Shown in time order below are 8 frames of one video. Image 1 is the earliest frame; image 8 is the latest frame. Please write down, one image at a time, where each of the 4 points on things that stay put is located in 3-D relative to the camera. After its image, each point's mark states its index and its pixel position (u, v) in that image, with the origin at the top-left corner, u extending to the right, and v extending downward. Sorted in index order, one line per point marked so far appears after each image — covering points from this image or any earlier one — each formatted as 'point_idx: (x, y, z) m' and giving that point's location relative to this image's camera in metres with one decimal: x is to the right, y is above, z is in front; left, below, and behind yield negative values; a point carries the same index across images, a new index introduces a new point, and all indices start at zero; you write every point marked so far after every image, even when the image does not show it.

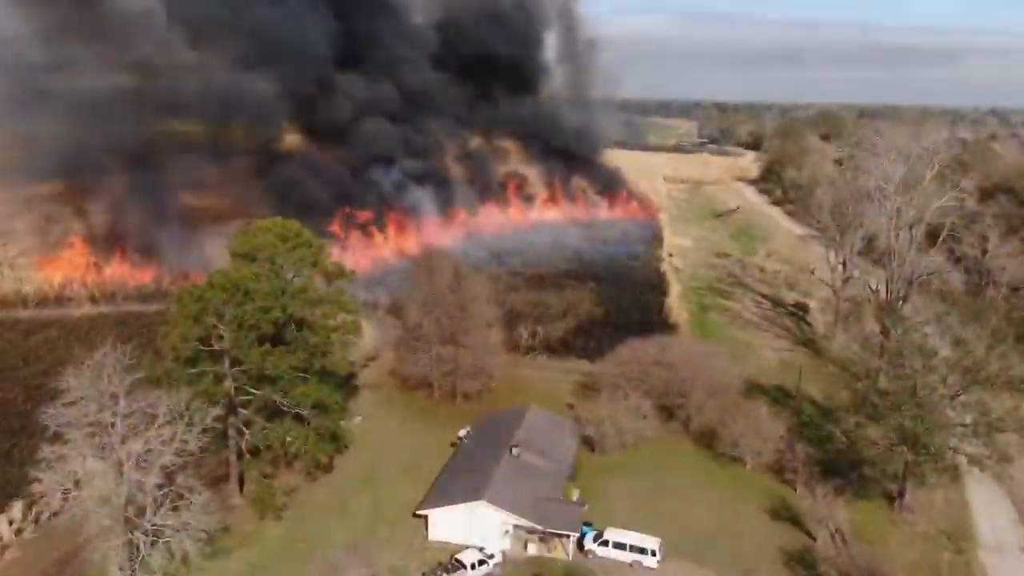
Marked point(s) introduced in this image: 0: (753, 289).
0: (+6.2, 0.0, +19.9) m
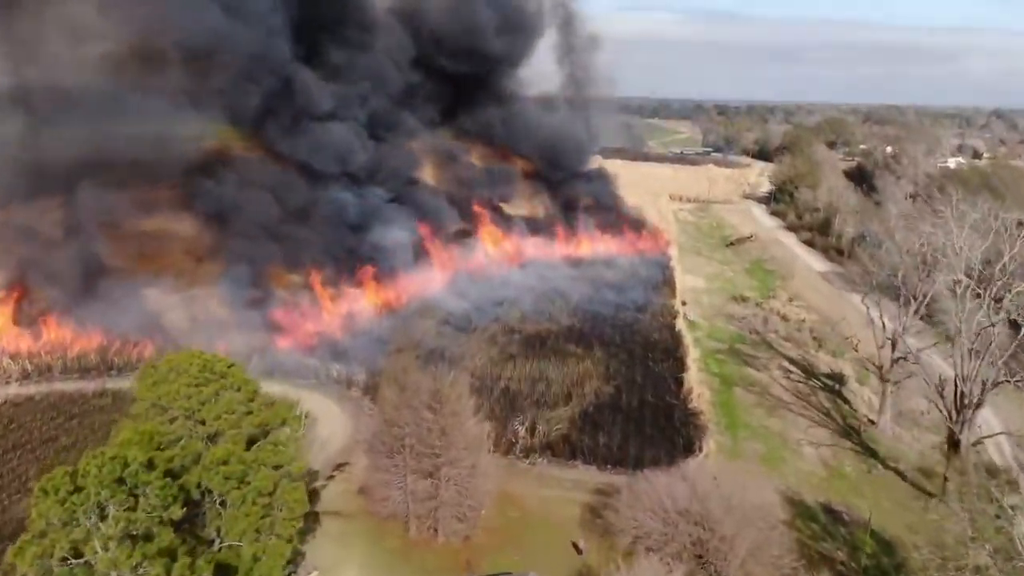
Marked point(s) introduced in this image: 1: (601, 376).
0: (+6.2, -1.4, +17.8) m
1: (+1.7, -1.7, +14.9) m
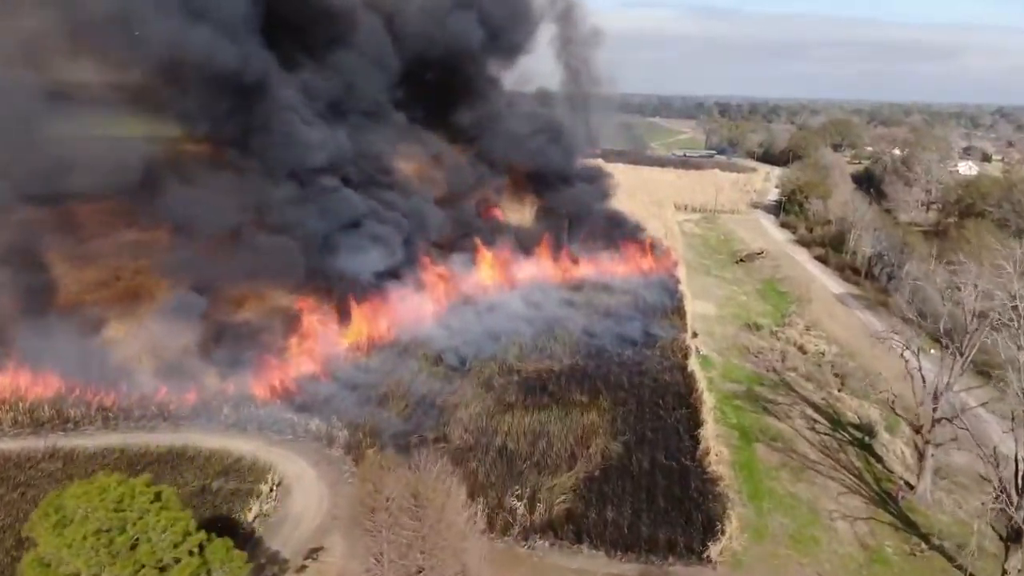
0: (+6.1, -2.2, +16.3) m
1: (+1.7, -2.5, +13.5) m
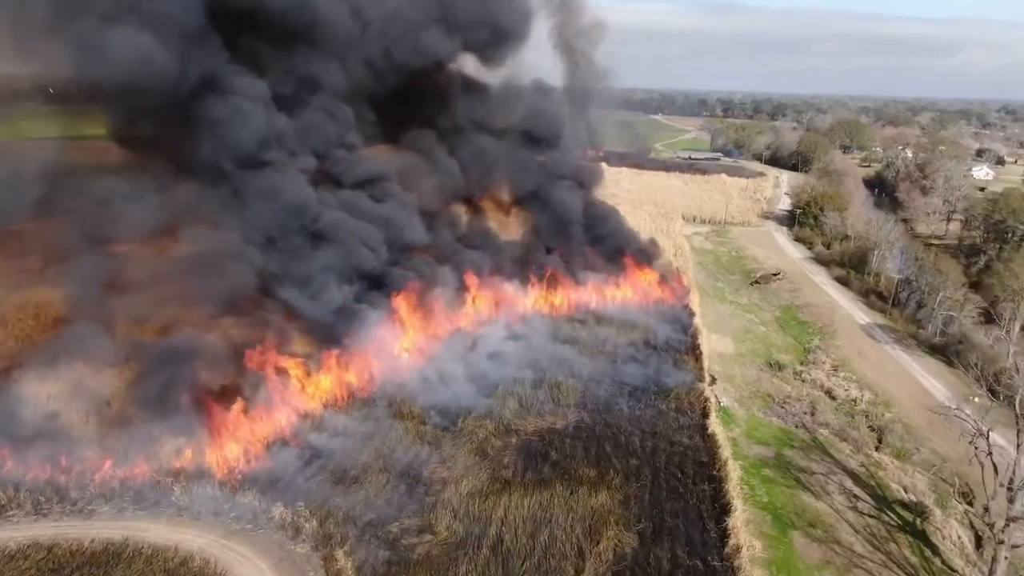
0: (+6.1, -3.2, +14.4) m
1: (+1.6, -3.5, +11.6) m
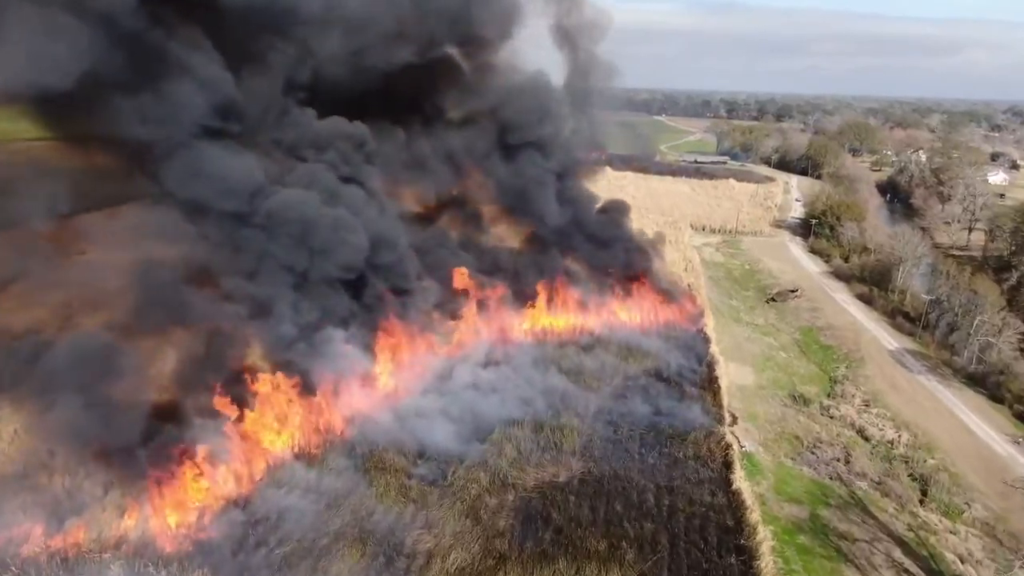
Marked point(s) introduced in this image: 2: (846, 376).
0: (+6.0, -3.8, +12.7) m
1: (+1.6, -4.0, +9.8) m
2: (+8.3, -2.2, +19.2) m
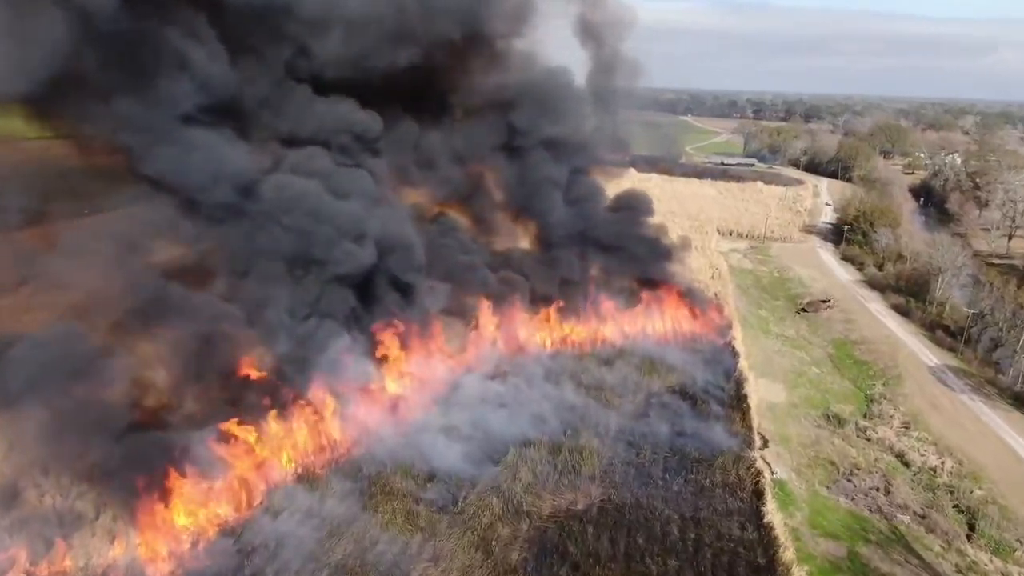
0: (+6.2, -4.1, +11.7) m
1: (+1.7, -4.3, +9.0) m
2: (+8.7, -2.5, +18.2) m
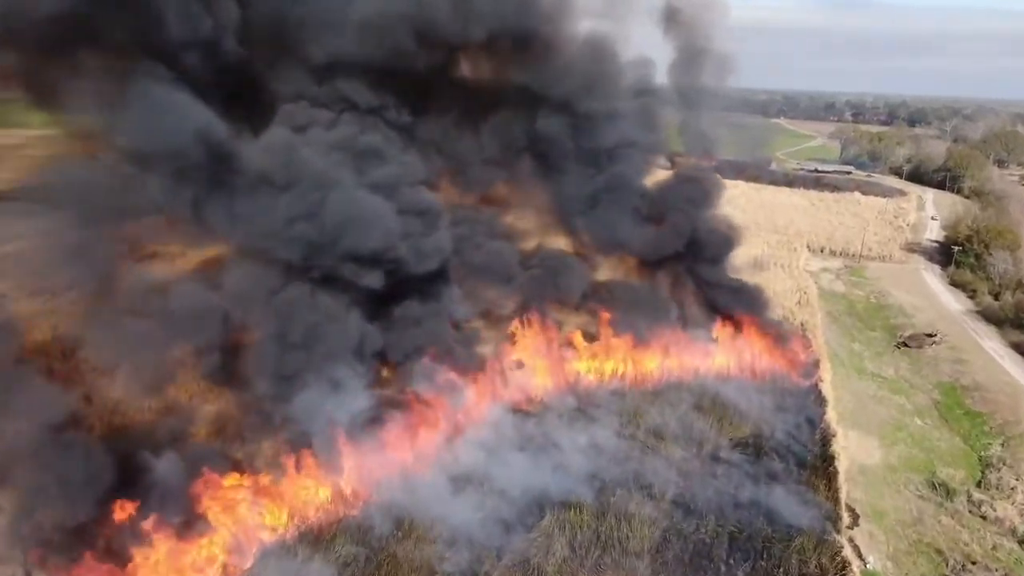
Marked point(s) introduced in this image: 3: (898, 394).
0: (+6.5, -4.8, +9.1) m
1: (+1.7, -4.9, +6.9) m
2: (+9.7, -3.4, +15.3) m
3: (+9.0, -2.5, +18.1) m
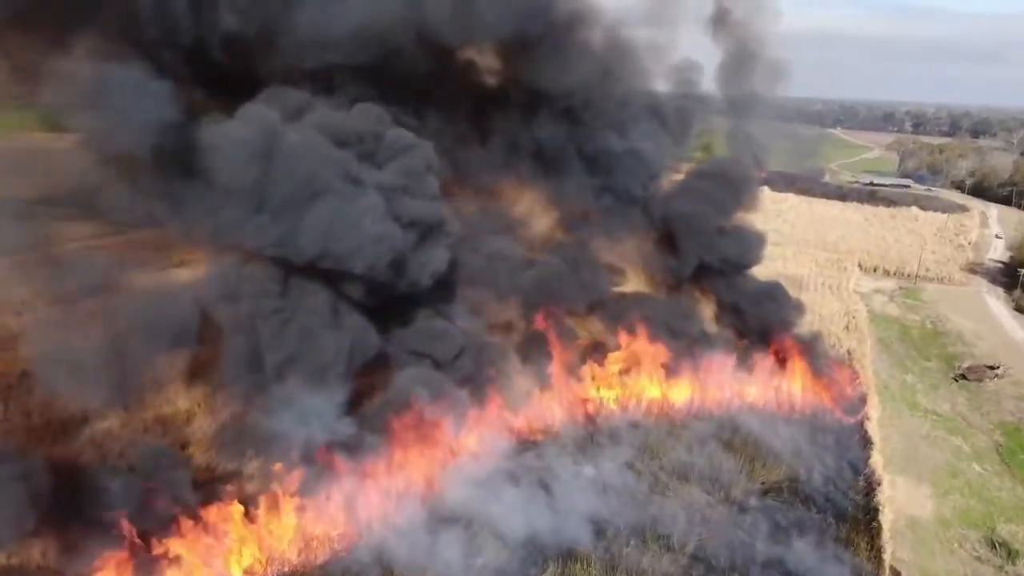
0: (+6.3, -5.3, +7.6) m
1: (+1.4, -5.3, +5.7) m
2: (+9.9, -4.0, +13.6) m
3: (+9.4, -3.1, +16.5) m
